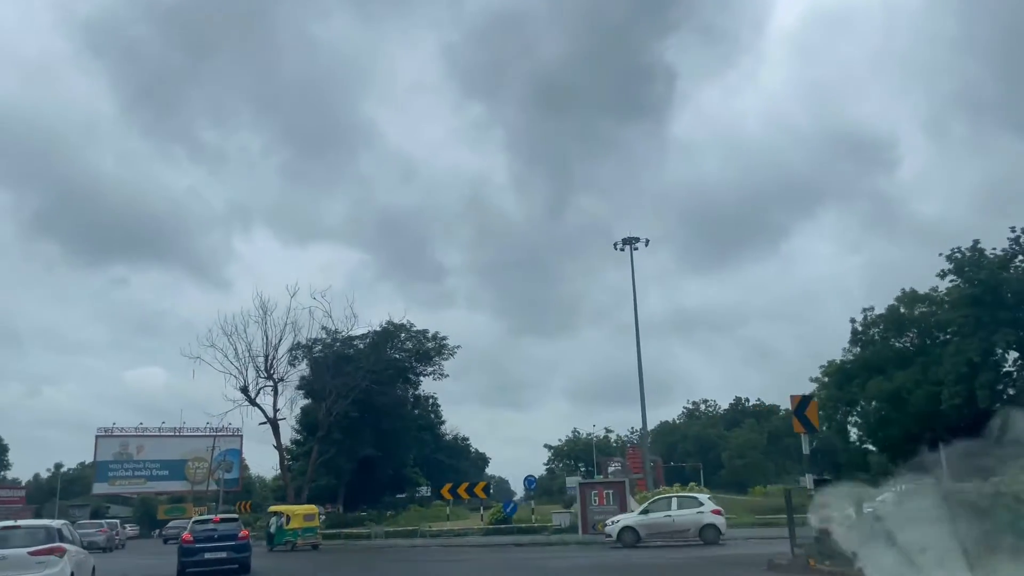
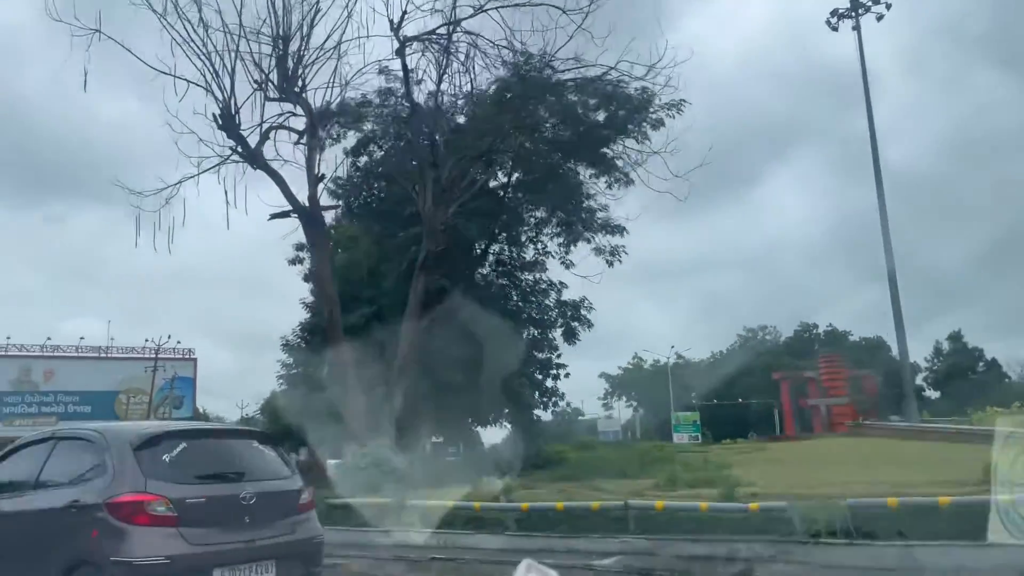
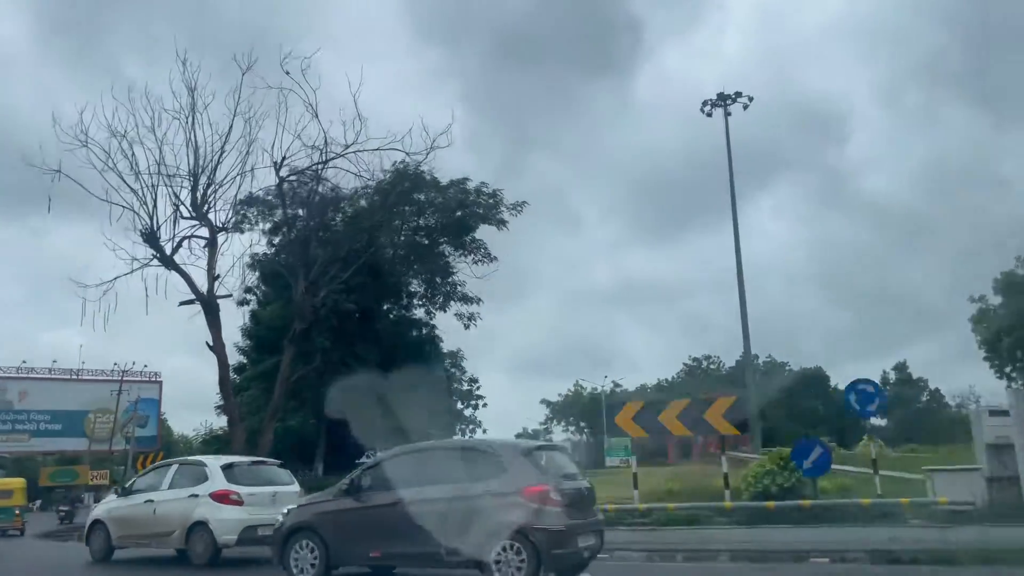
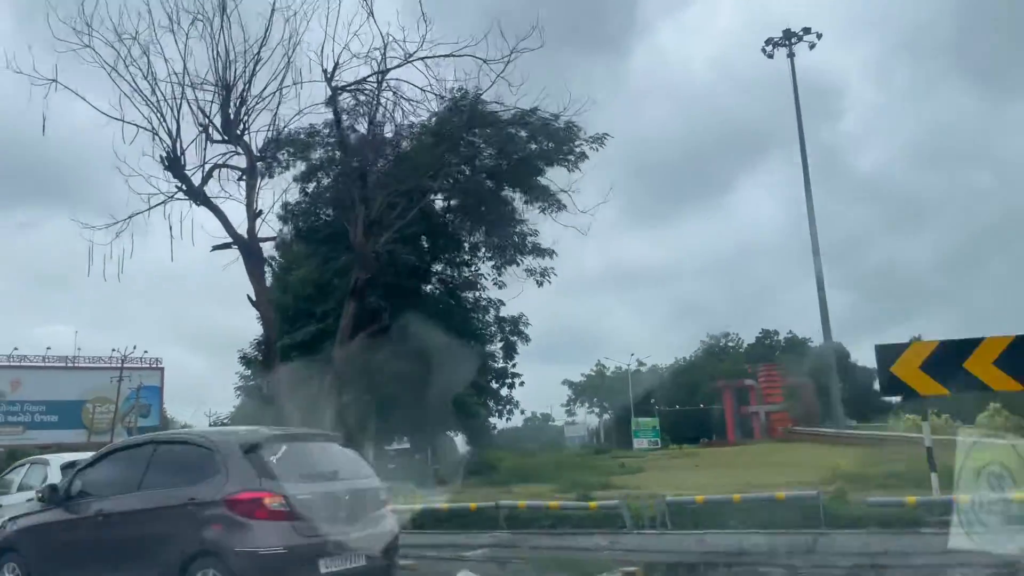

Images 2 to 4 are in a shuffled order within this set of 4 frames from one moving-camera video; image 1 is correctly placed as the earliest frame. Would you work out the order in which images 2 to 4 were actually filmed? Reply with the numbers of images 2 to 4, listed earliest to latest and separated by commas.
3, 4, 2
